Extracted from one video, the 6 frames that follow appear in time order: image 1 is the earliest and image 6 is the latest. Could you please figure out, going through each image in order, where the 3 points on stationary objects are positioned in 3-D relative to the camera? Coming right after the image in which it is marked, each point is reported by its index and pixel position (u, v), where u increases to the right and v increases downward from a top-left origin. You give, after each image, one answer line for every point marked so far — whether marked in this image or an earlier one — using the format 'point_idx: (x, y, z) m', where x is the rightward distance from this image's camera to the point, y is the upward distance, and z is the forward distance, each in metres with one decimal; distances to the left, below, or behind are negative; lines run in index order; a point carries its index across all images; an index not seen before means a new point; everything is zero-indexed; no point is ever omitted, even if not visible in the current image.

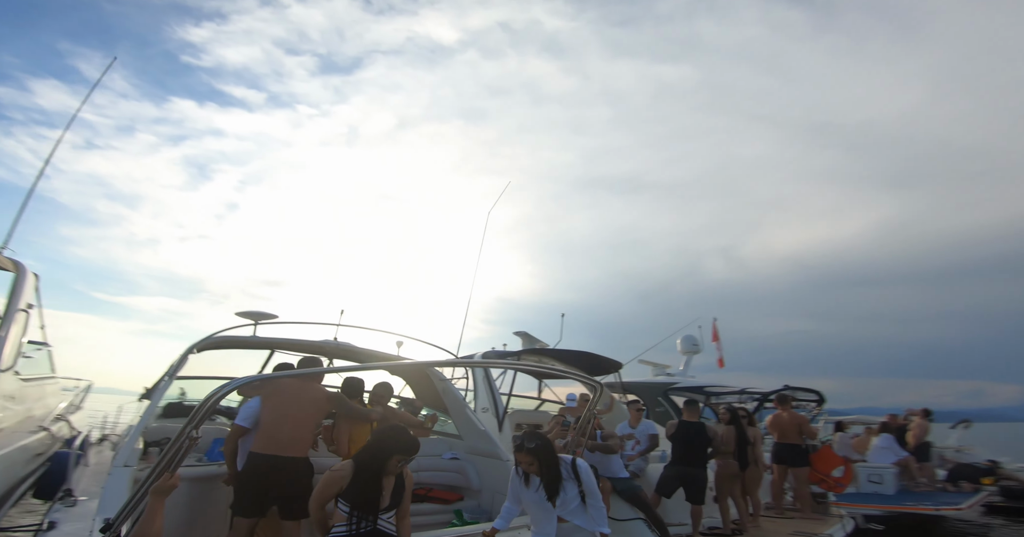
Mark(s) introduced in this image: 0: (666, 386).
0: (+4.9, -3.8, +17.1) m
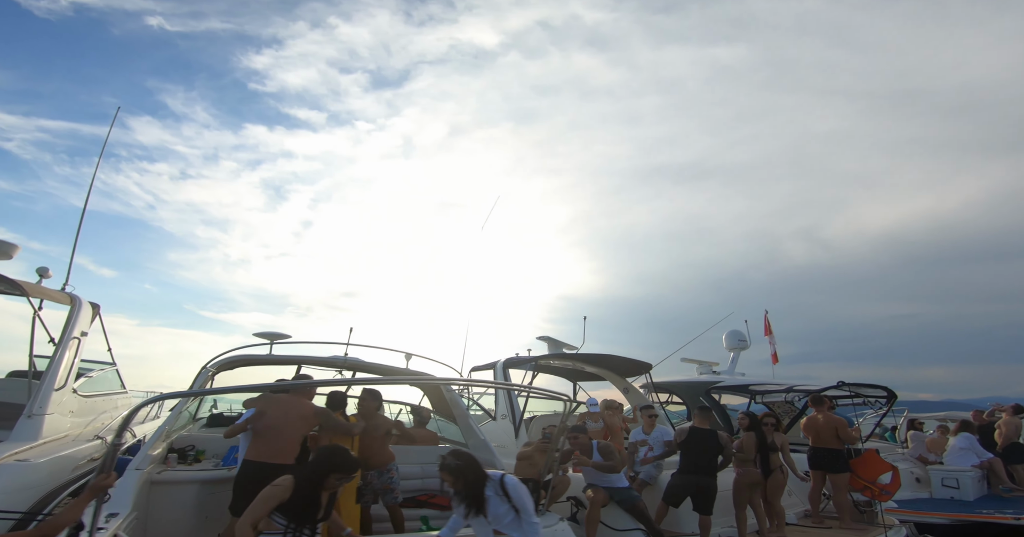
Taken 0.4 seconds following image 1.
0: (+5.9, -3.6, +16.2) m
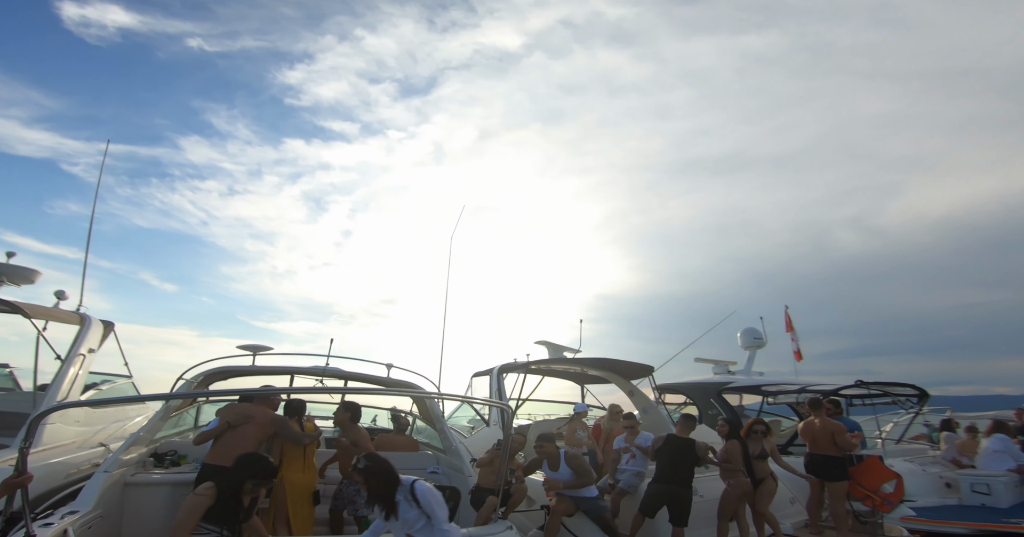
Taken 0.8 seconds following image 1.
0: (+6.0, -3.4, +15.5) m
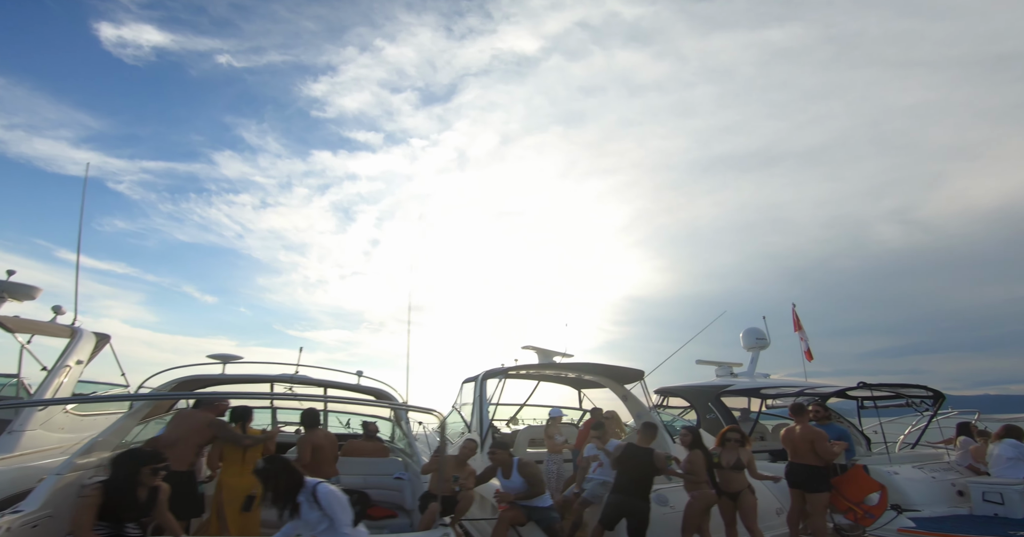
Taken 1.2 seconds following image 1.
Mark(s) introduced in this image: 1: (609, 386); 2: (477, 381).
0: (+5.7, -3.4, +14.8) m
1: (+2.6, -3.2, +14.6) m
2: (-0.9, -2.8, +13.2) m
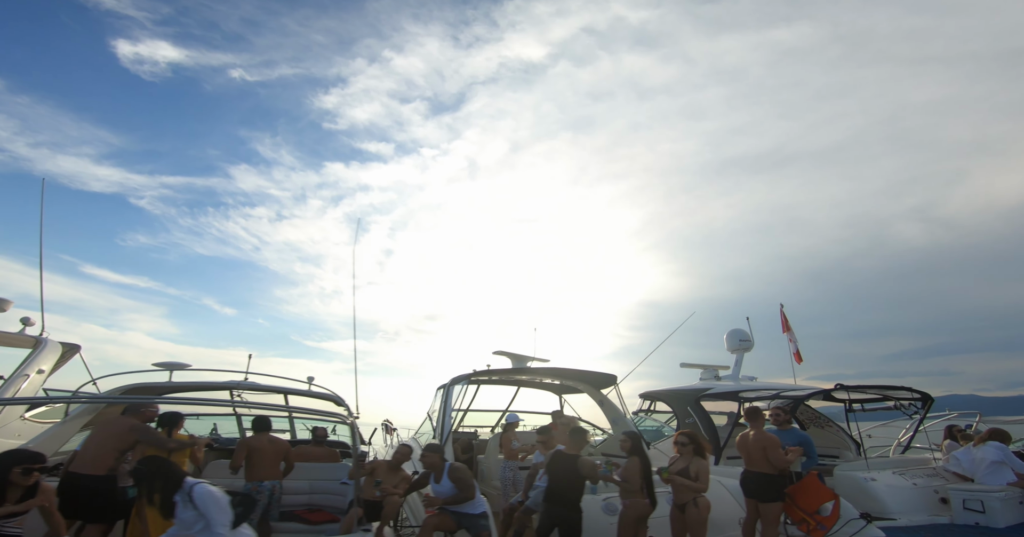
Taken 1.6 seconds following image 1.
0: (+5.0, -3.4, +14.3) m
1: (+1.9, -3.2, +14.1) m
2: (-1.6, -2.9, +12.9) m
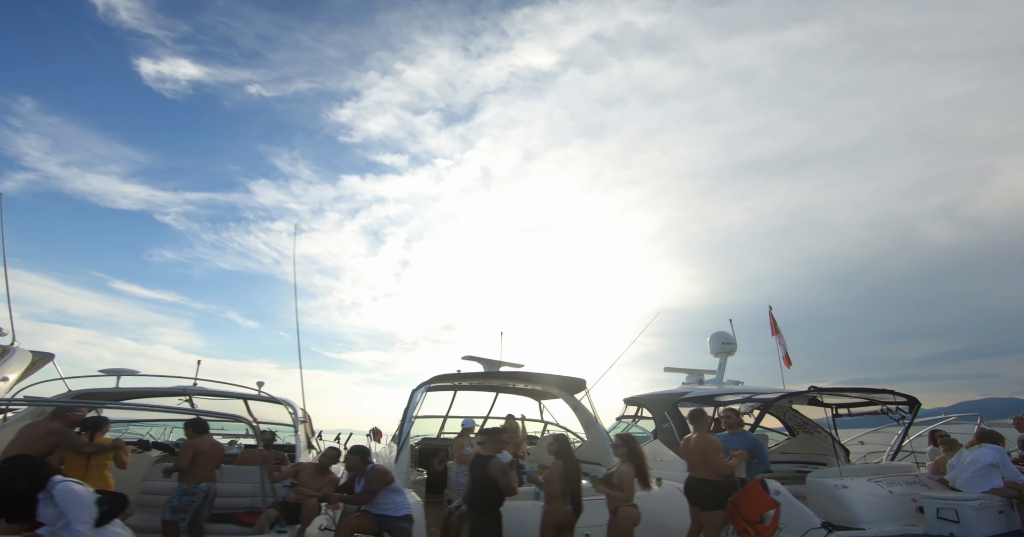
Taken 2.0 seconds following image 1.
0: (+4.3, -3.4, +13.8) m
1: (+1.2, -3.3, +13.7) m
2: (-2.4, -3.0, +12.6) m
